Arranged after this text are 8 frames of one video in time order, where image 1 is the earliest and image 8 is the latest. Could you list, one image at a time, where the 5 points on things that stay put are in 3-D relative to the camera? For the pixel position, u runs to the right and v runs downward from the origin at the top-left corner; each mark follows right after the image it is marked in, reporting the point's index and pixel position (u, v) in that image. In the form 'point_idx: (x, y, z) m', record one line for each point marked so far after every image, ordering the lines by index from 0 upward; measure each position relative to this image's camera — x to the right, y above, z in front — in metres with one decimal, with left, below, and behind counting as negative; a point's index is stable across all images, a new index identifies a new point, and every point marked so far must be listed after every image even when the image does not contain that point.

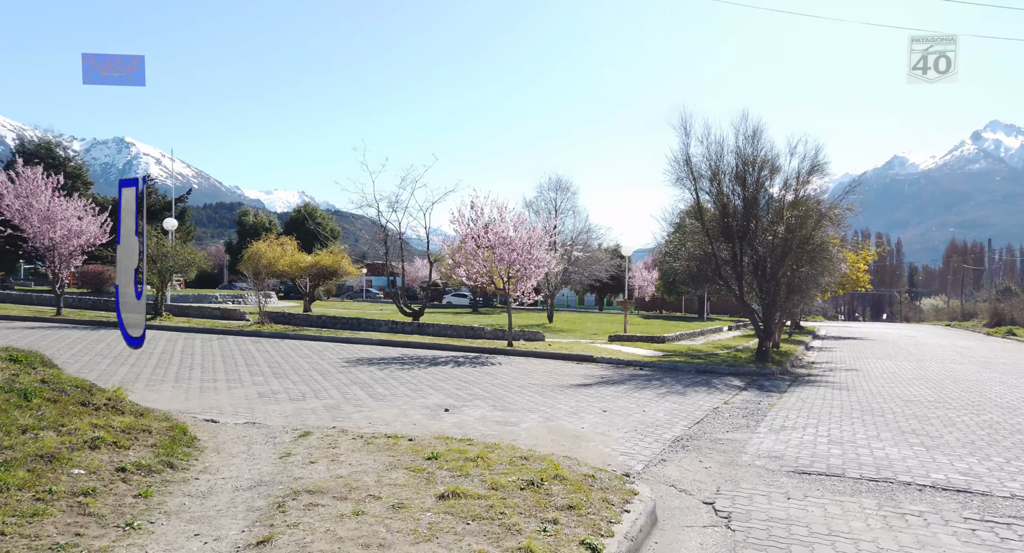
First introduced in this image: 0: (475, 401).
0: (-0.6, -2.0, +11.3) m
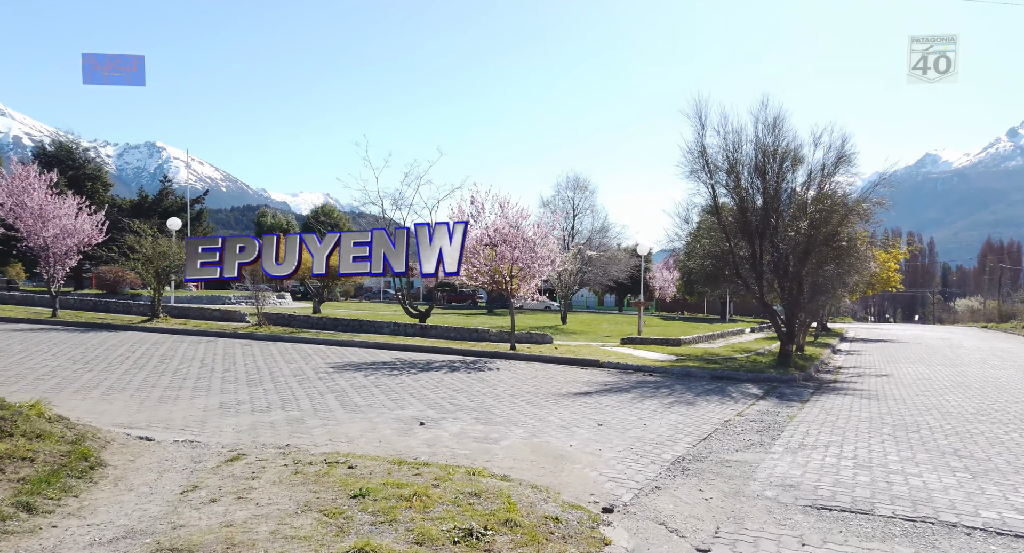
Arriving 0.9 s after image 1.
0: (-0.8, -1.9, +10.2) m
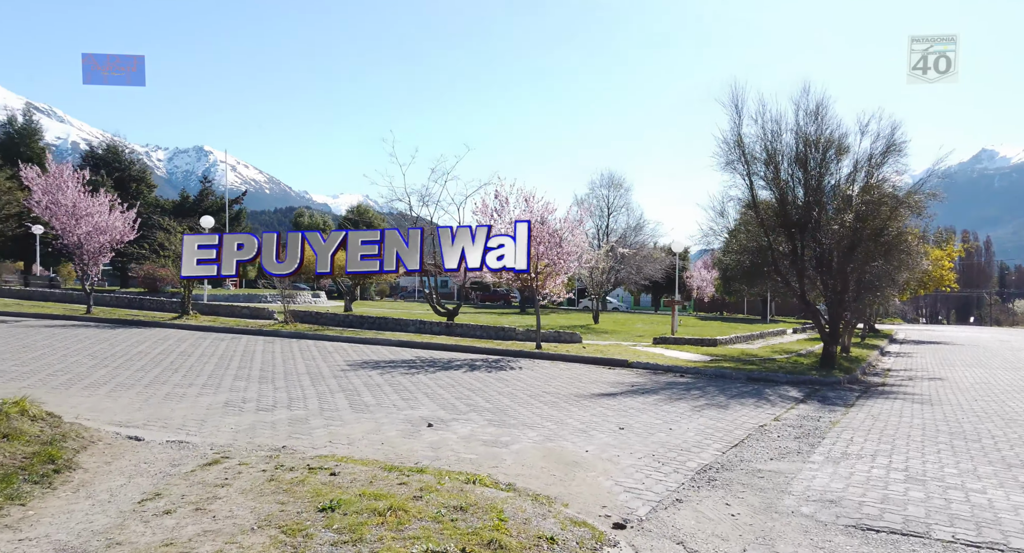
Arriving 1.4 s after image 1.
0: (-0.6, -1.8, +9.6) m
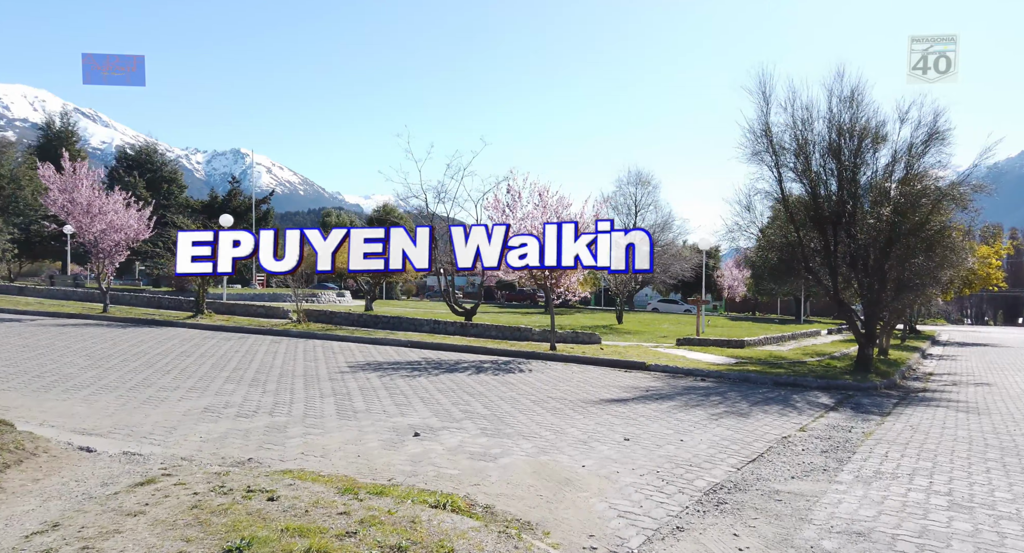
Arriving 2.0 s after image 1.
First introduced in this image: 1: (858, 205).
0: (-0.6, -1.8, +8.8) m
1: (+8.2, +1.7, +17.0) m
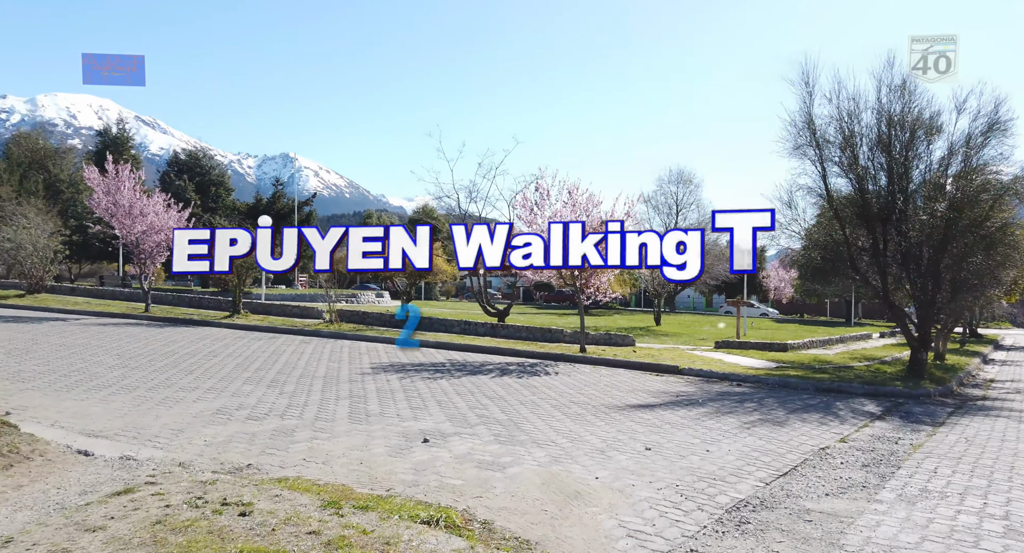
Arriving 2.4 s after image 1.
0: (-0.4, -1.8, +8.5) m
1: (+8.8, +1.7, +16.1) m
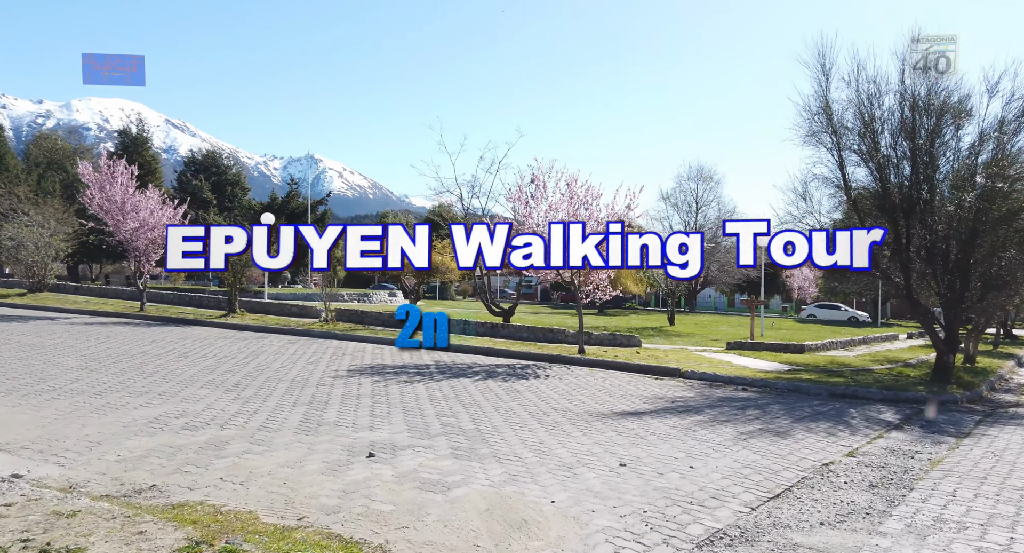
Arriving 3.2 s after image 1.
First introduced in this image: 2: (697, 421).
0: (-0.8, -1.7, +7.6) m
1: (+8.7, +1.8, +14.9) m
2: (+2.5, -1.9, +9.6) m
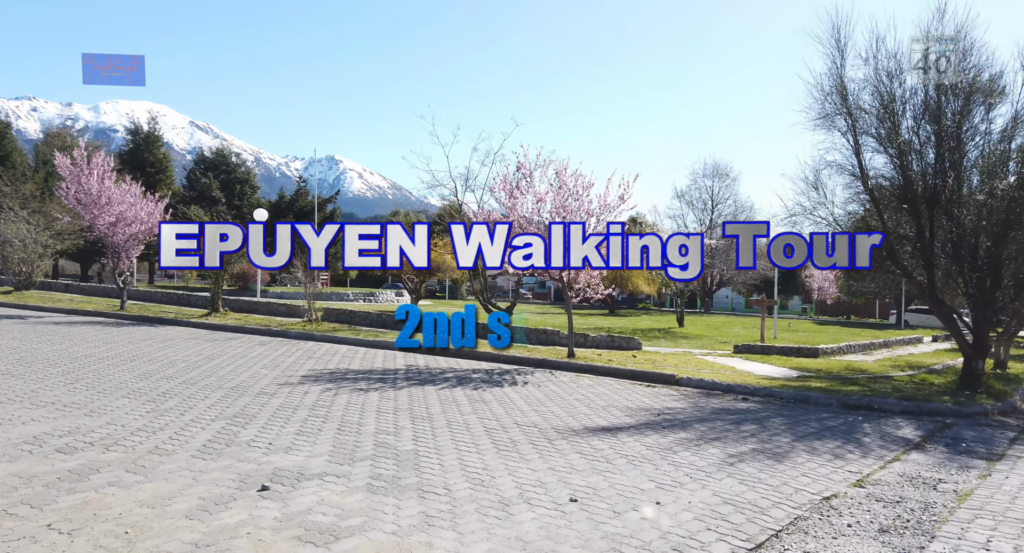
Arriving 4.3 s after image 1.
0: (-1.4, -1.7, +6.3) m
1: (+8.3, +1.8, +13.4) m
2: (+2.0, -1.9, +8.3) m
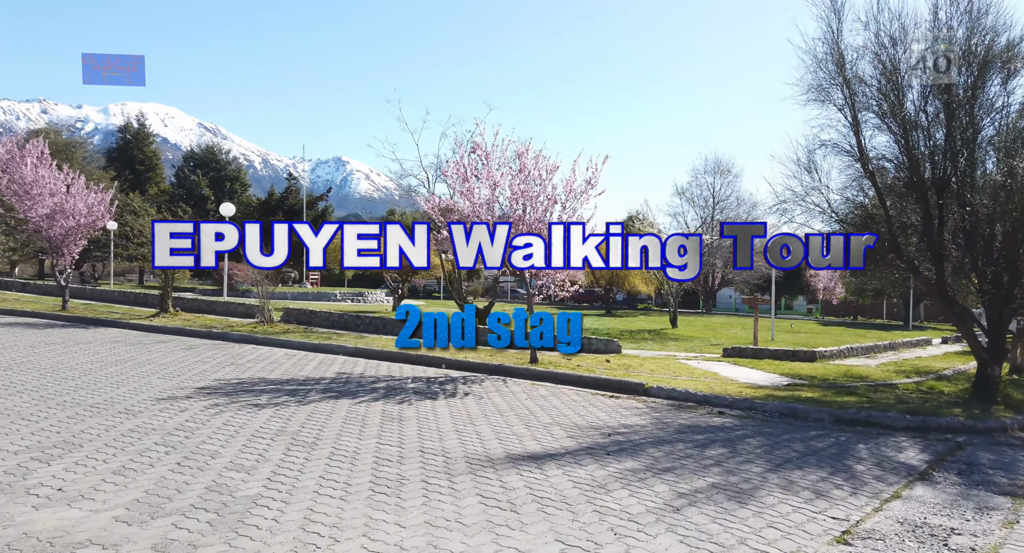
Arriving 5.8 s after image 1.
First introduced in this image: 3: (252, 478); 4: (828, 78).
0: (-2.3, -1.6, +4.7) m
1: (+7.4, +1.9, +11.6) m
2: (+1.1, -1.8, +6.6) m
3: (-2.0, -1.6, +5.8) m
4: (+5.7, +3.5, +12.9) m
